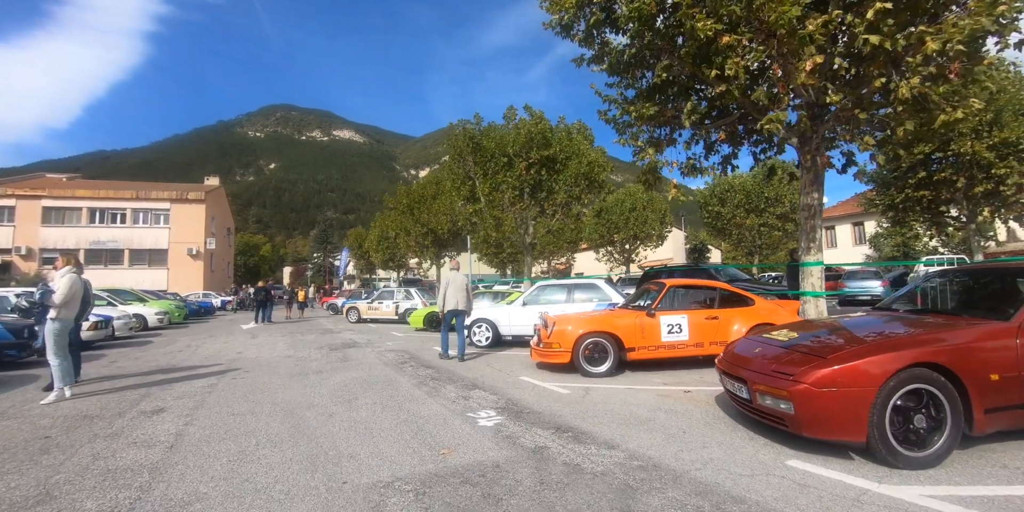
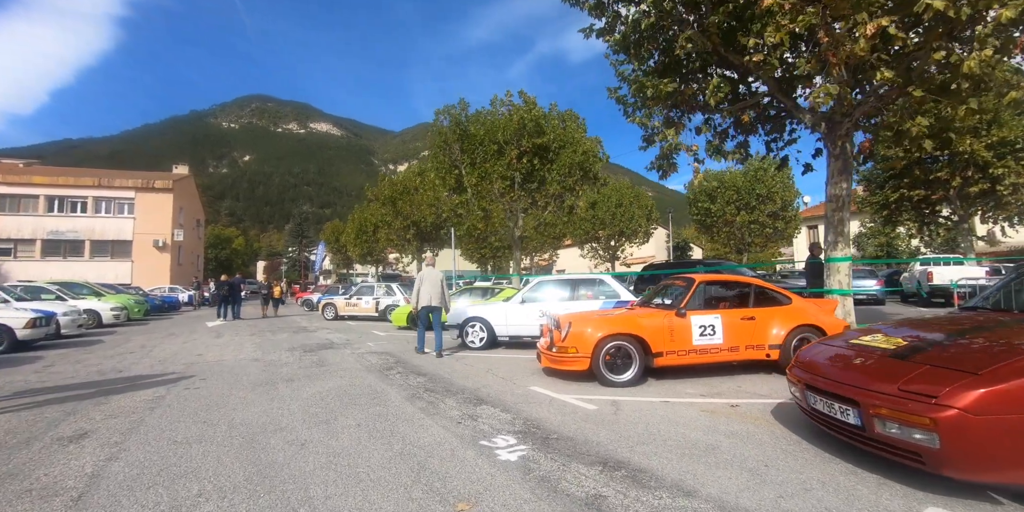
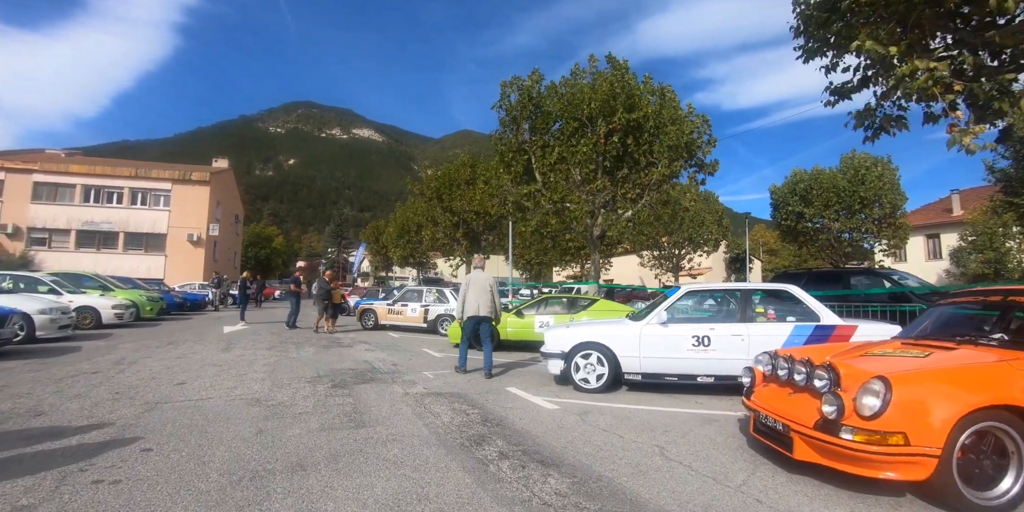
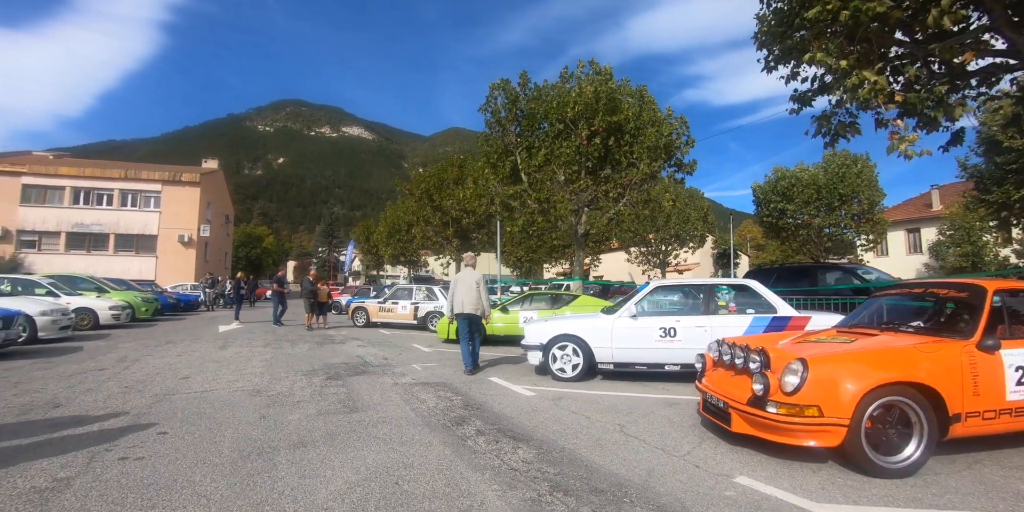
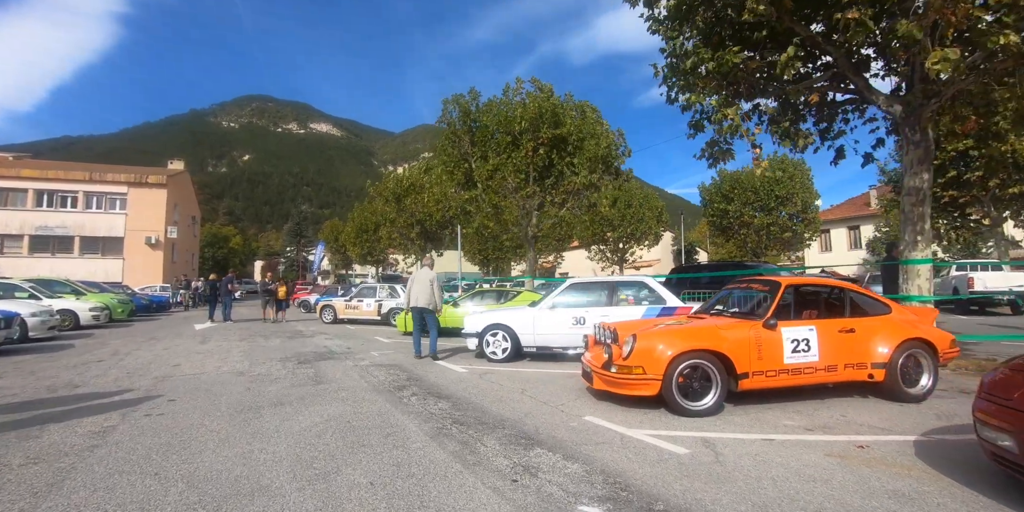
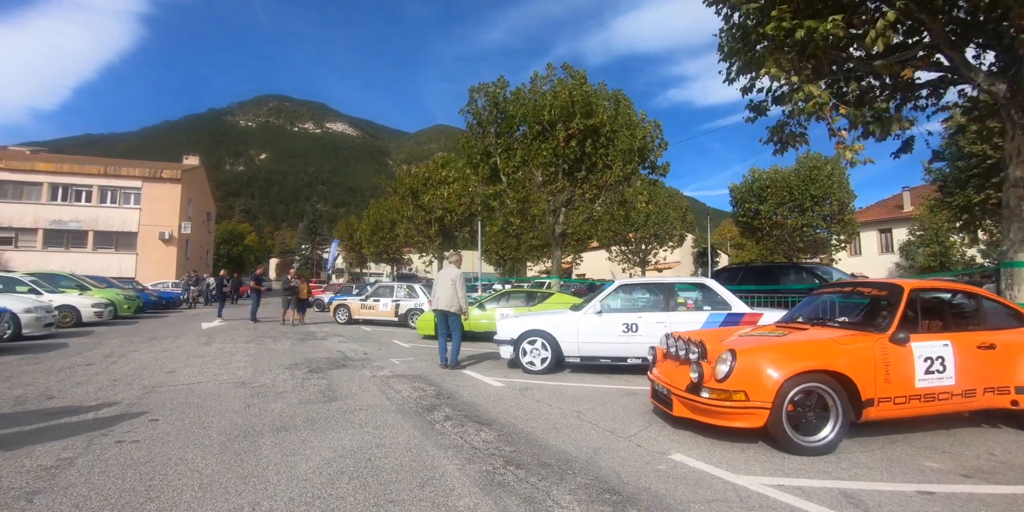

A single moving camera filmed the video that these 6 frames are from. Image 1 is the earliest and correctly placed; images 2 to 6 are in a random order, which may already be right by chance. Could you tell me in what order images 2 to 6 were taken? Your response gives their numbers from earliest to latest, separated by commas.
2, 5, 6, 4, 3
